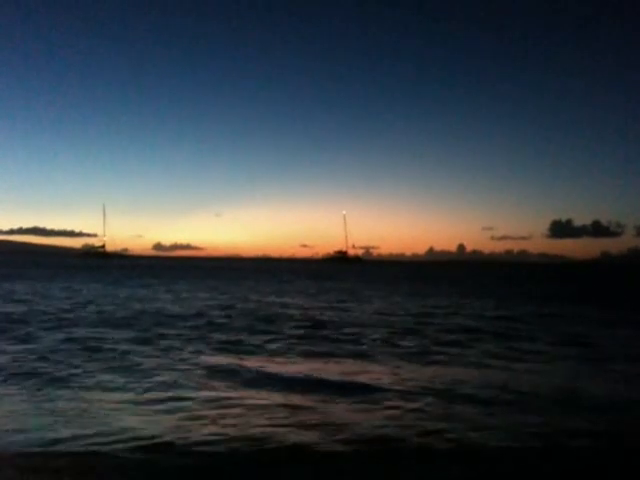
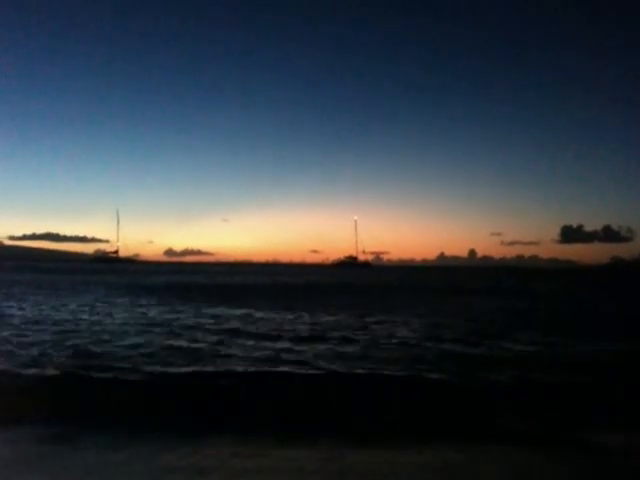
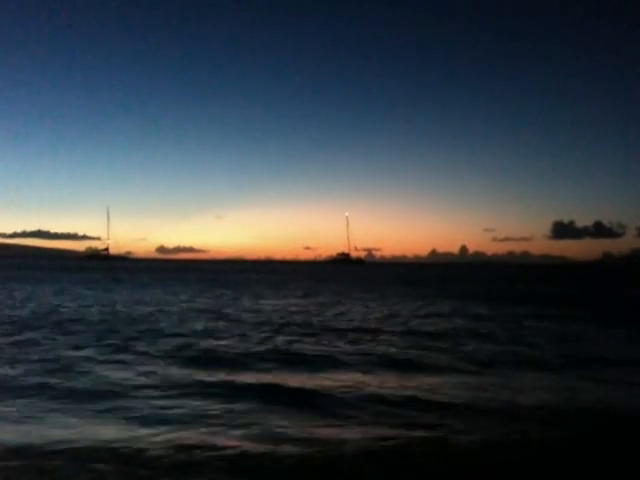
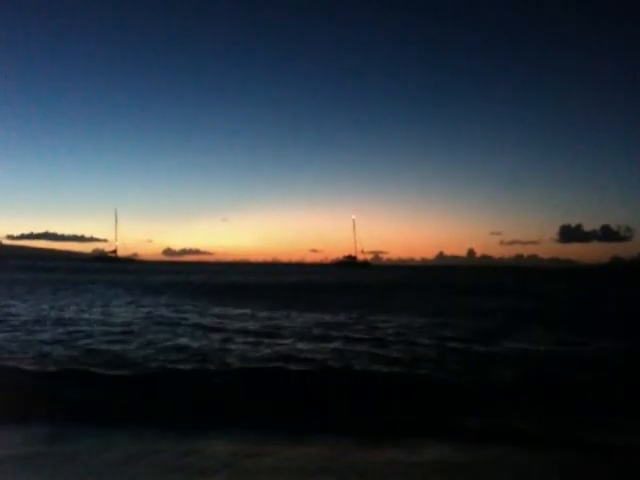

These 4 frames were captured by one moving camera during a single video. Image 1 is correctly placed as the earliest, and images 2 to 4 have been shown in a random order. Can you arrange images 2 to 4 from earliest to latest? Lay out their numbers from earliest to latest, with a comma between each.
3, 4, 2
